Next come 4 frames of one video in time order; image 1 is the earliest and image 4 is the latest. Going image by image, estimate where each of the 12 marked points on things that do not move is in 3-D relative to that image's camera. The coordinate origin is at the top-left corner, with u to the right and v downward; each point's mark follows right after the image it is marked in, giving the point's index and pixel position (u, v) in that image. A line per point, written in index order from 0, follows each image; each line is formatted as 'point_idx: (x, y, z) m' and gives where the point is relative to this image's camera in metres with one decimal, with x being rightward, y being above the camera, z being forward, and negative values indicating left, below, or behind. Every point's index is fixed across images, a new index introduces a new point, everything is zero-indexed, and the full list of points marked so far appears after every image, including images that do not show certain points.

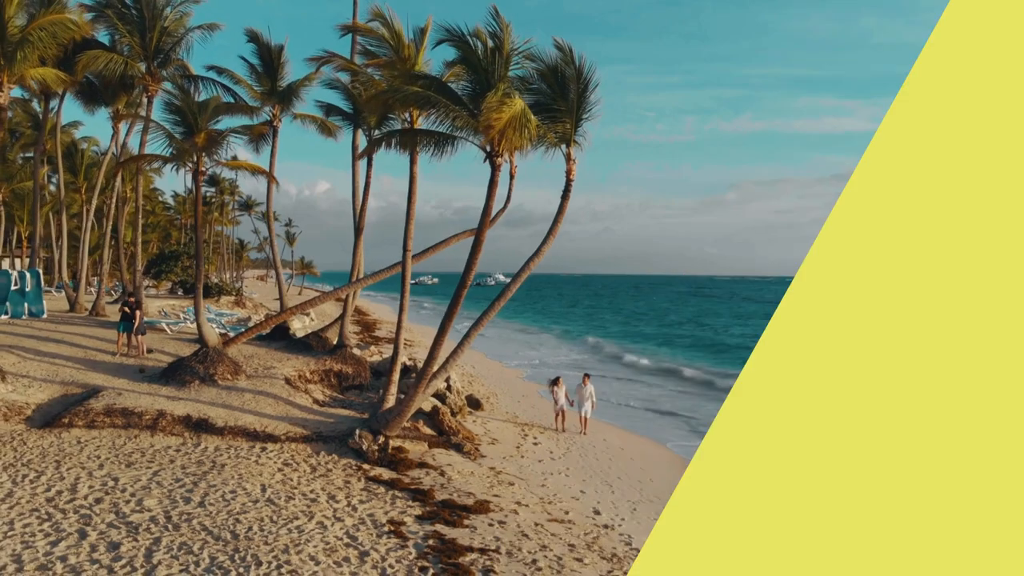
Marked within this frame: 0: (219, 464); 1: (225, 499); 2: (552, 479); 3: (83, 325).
0: (-4.1, -2.4, +9.4) m
1: (-3.5, -2.6, +8.0) m
2: (+0.6, -3.2, +11.1) m
3: (-10.4, -0.9, +16.4) m
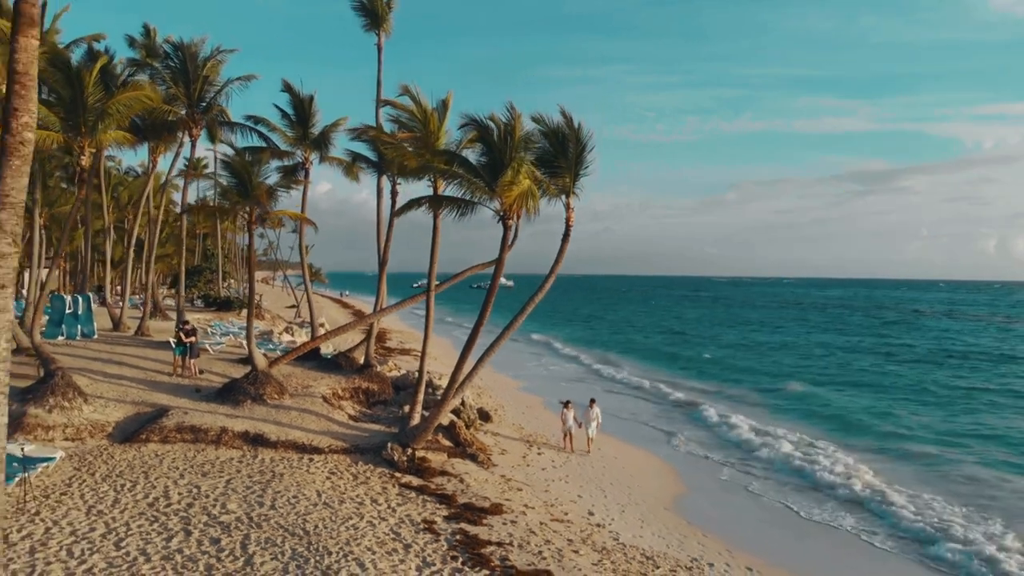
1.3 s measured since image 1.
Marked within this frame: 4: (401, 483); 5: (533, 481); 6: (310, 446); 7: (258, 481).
0: (-3.9, -3.1, +11.3) m
1: (-3.3, -3.2, +9.9) m
2: (+0.8, -3.8, +13.0) m
3: (-10.3, -1.6, +18.3) m
4: (-1.9, -3.4, +11.7) m
5: (+0.4, -3.8, +13.0) m
6: (-3.8, -2.9, +12.6) m
7: (-4.1, -3.1, +10.8) m
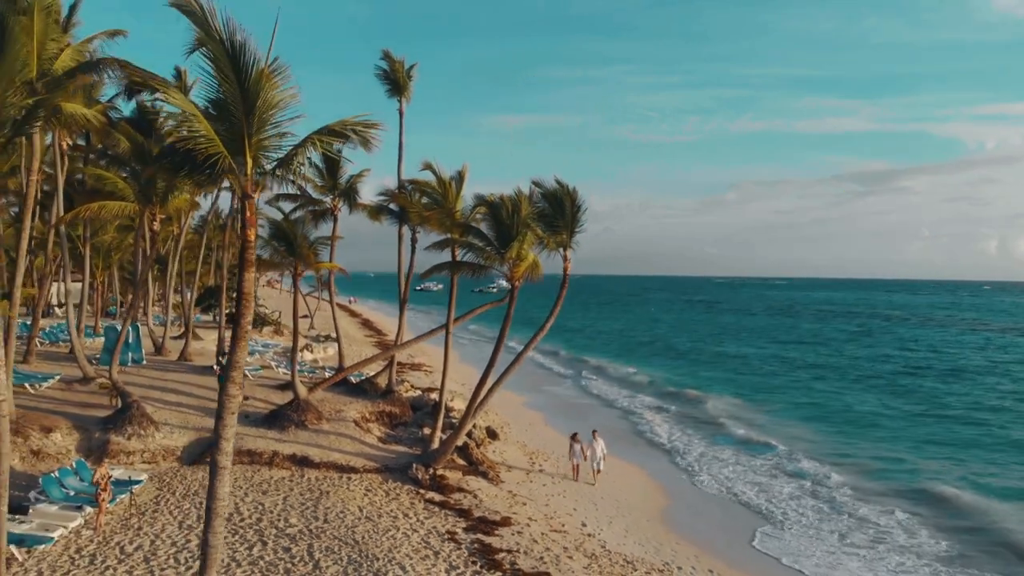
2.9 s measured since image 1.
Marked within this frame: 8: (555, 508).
0: (-3.8, -4.1, +13.6) m
1: (-3.2, -4.2, +12.2) m
2: (+0.9, -4.8, +15.3) m
3: (-10.1, -2.6, +20.6) m
4: (-1.8, -4.4, +14.0) m
5: (+0.5, -4.8, +15.4) m
6: (-3.6, -3.9, +14.9) m
7: (-3.9, -4.1, +13.1) m
8: (+0.9, -4.8, +14.7) m
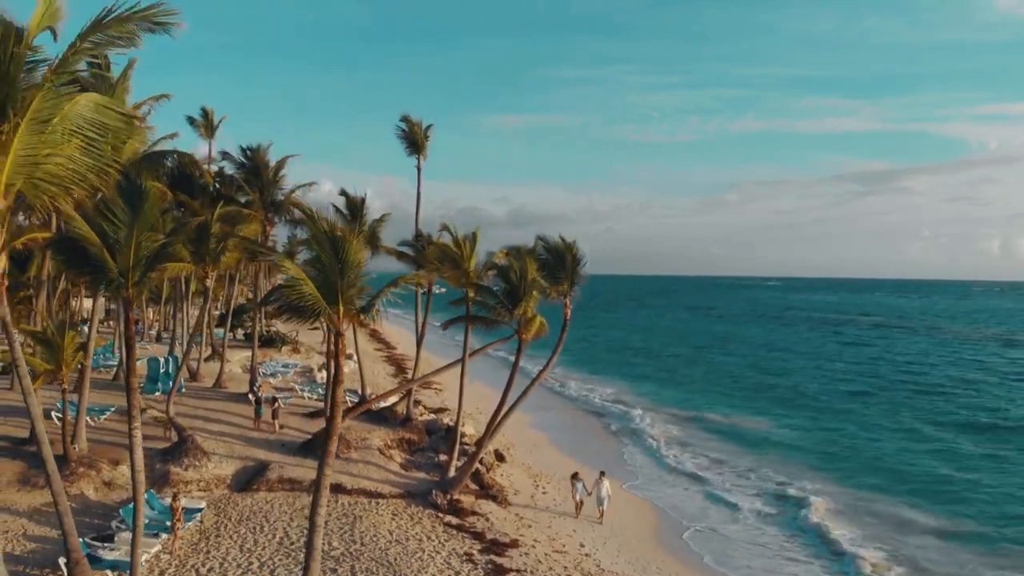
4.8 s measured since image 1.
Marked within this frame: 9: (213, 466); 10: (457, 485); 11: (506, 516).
0: (-3.6, -5.3, +15.7) m
1: (-3.0, -5.4, +14.4) m
2: (+1.1, -6.0, +17.4) m
3: (-9.9, -3.8, +22.7) m
4: (-1.6, -5.6, +16.1) m
5: (+0.7, -6.0, +17.5) m
6: (-3.5, -5.2, +17.0) m
7: (-3.8, -5.3, +15.3) m
8: (+1.1, -6.1, +16.9) m
9: (-7.6, -4.6, +17.1) m
10: (-1.4, -5.1, +17.3) m
11: (-0.1, -5.8, +17.2) m
